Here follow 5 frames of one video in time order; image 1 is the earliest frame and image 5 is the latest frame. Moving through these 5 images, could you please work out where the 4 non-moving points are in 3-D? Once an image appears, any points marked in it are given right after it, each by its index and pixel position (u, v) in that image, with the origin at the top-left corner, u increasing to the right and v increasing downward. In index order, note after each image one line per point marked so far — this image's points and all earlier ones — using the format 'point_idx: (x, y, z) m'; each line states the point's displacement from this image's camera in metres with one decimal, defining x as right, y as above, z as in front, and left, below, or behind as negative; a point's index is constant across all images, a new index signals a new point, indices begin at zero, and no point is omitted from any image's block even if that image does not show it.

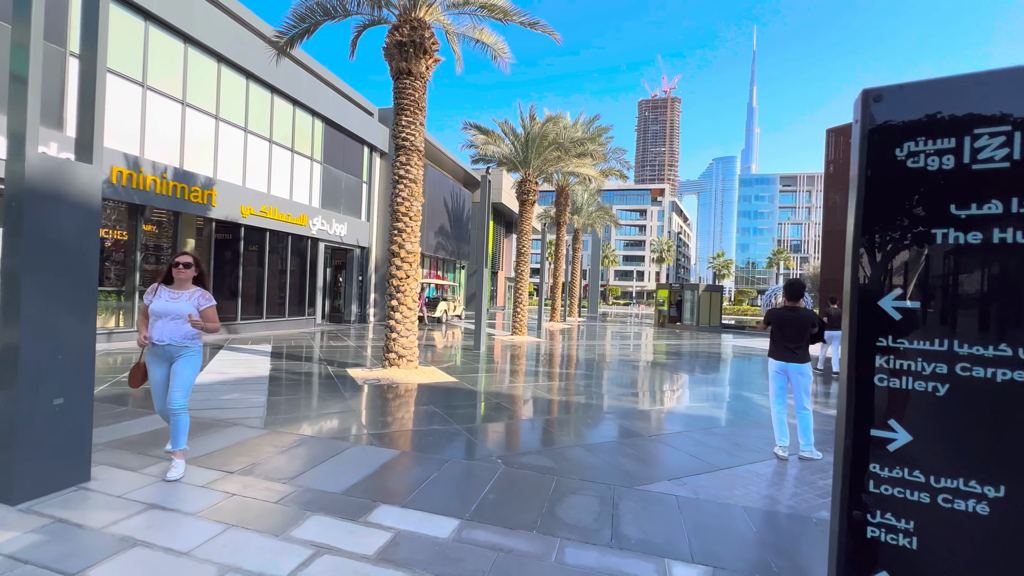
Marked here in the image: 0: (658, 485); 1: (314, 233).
0: (+1.3, -1.7, +3.9) m
1: (-7.2, +2.0, +16.5) m
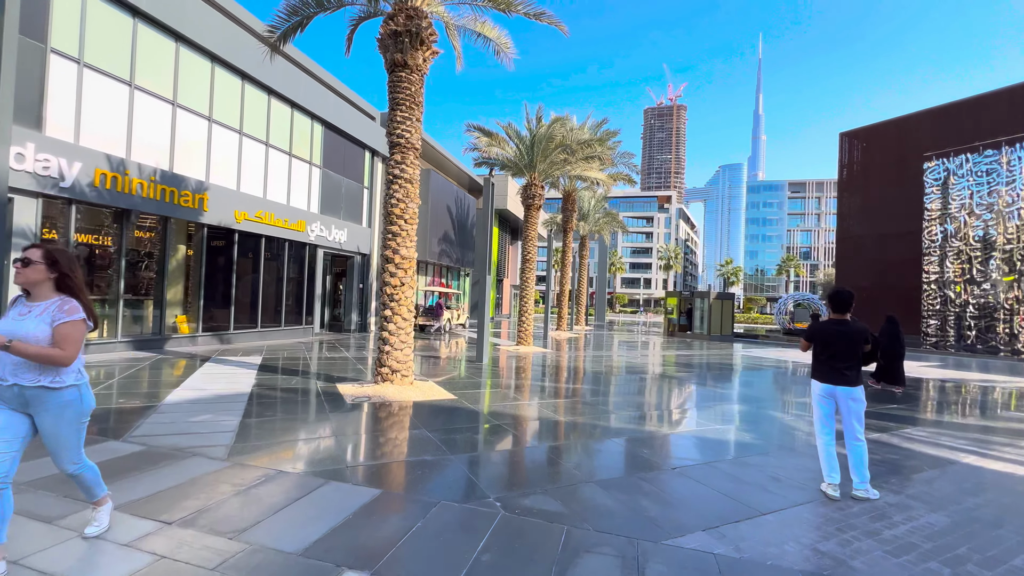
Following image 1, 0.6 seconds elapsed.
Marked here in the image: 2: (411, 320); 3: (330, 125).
0: (+1.3, -1.8, +3.2) m
1: (-7.1, +1.8, +16.0) m
2: (-1.7, -0.6, +7.6) m
3: (-6.7, +6.0, +16.6) m
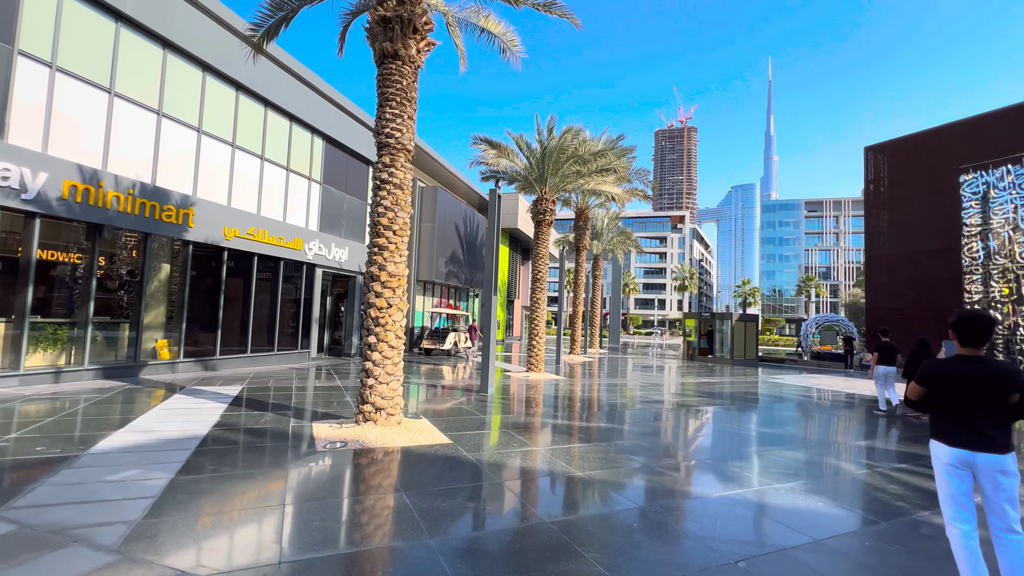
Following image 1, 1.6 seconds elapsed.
0: (+1.2, -1.9, +1.9) m
1: (-6.8, +1.0, +15.2) m
2: (-1.6, -0.9, +6.5) m
3: (-6.4, +5.2, +15.9) m
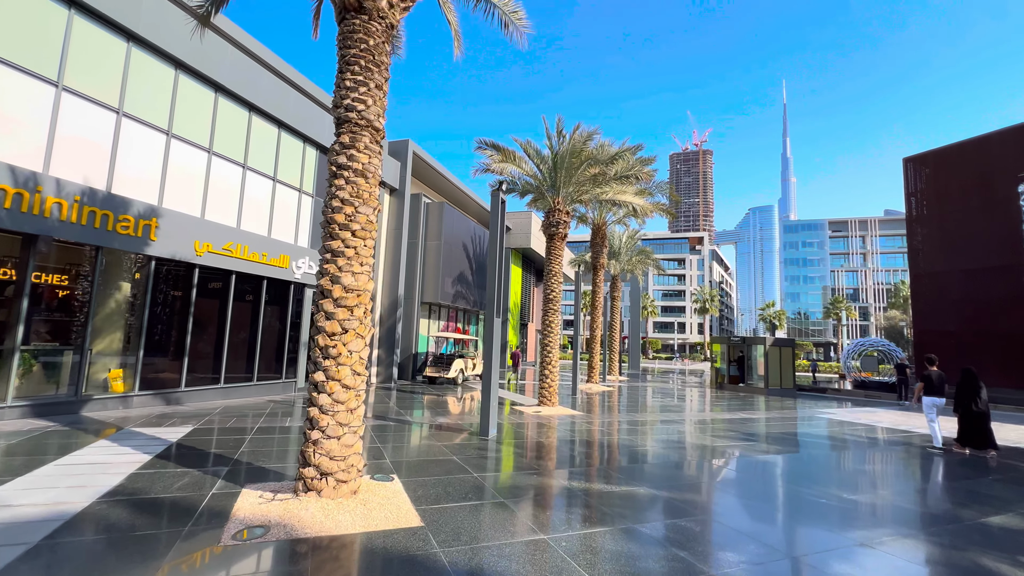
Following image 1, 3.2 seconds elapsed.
0: (+1.1, -1.8, +0.1) m
1: (-6.5, +0.4, +13.7) m
2: (-1.6, -1.1, +4.8) m
3: (-6.1, +4.5, +14.7) m
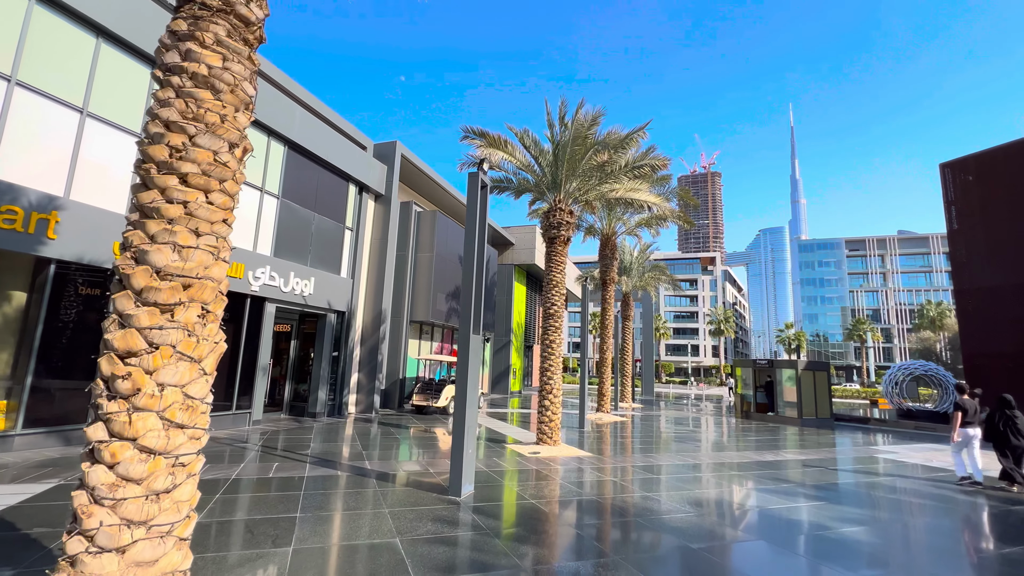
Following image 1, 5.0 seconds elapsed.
0: (+0.6, -1.5, -2.1) m
1: (-6.6, 0.0, +11.8) m
2: (-2.0, -1.0, +2.7) m
3: (-6.2, +4.1, +12.9) m
